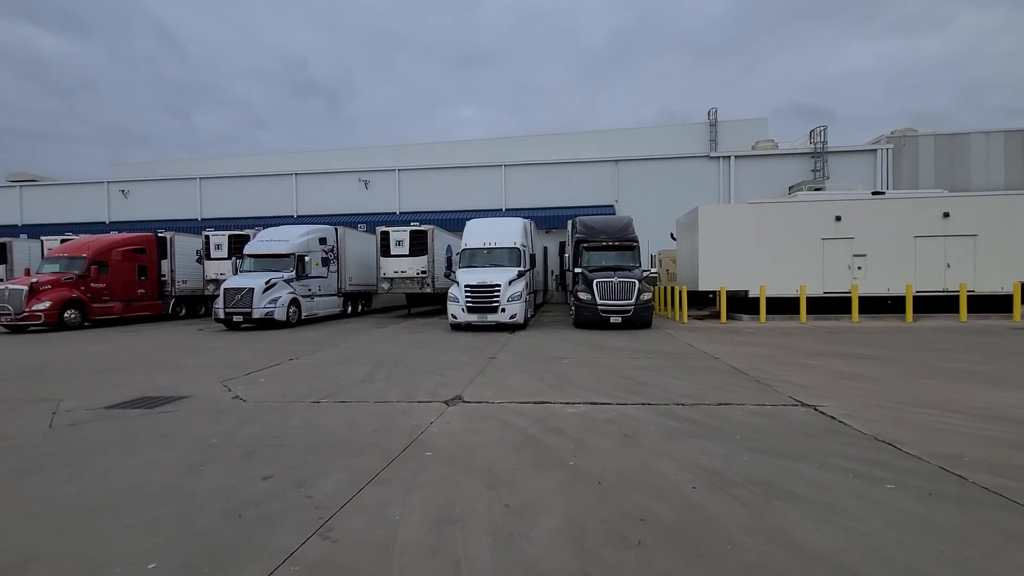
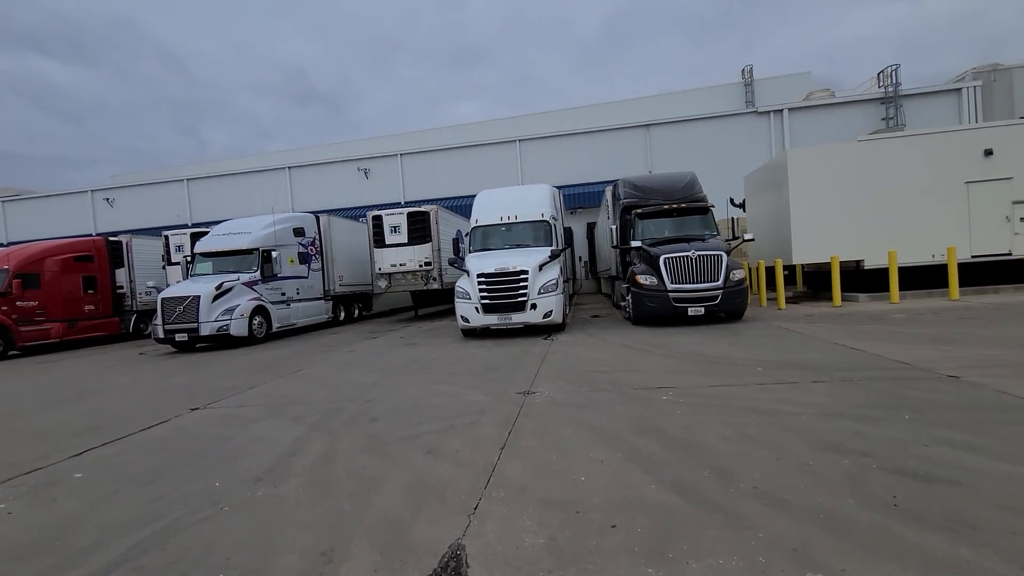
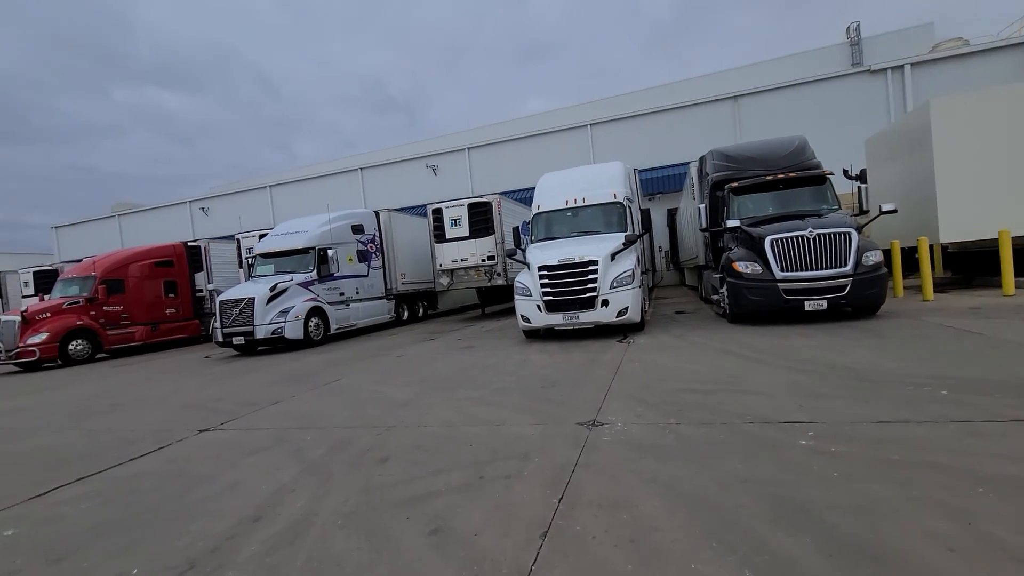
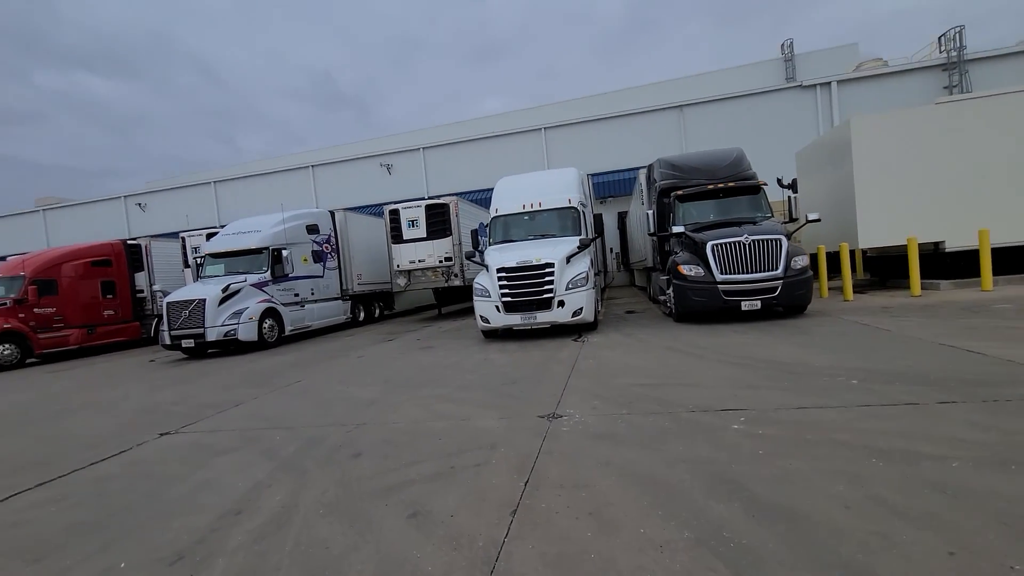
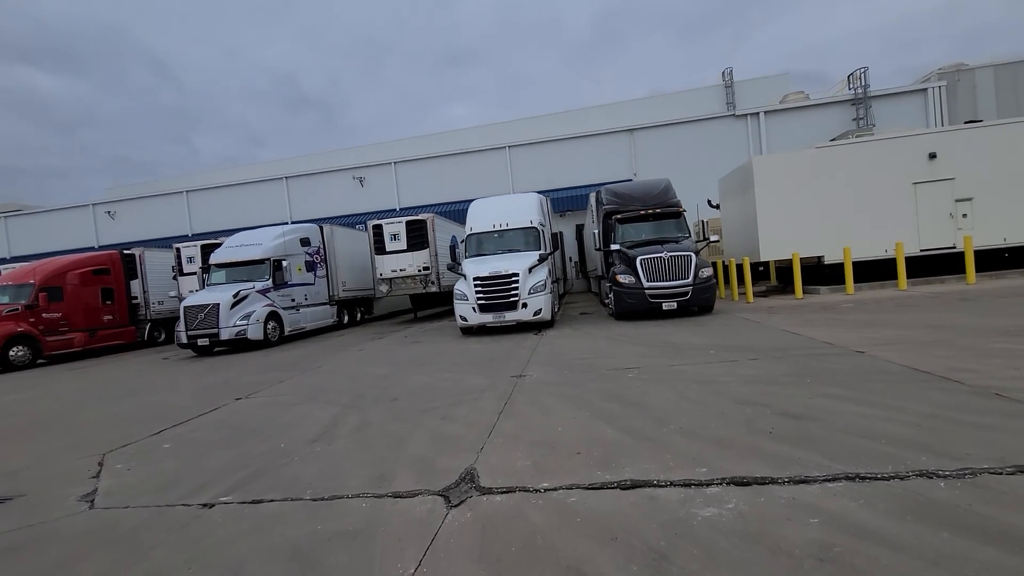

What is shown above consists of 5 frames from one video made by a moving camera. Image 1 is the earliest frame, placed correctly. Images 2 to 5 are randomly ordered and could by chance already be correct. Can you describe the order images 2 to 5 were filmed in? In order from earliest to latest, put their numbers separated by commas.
5, 2, 4, 3
